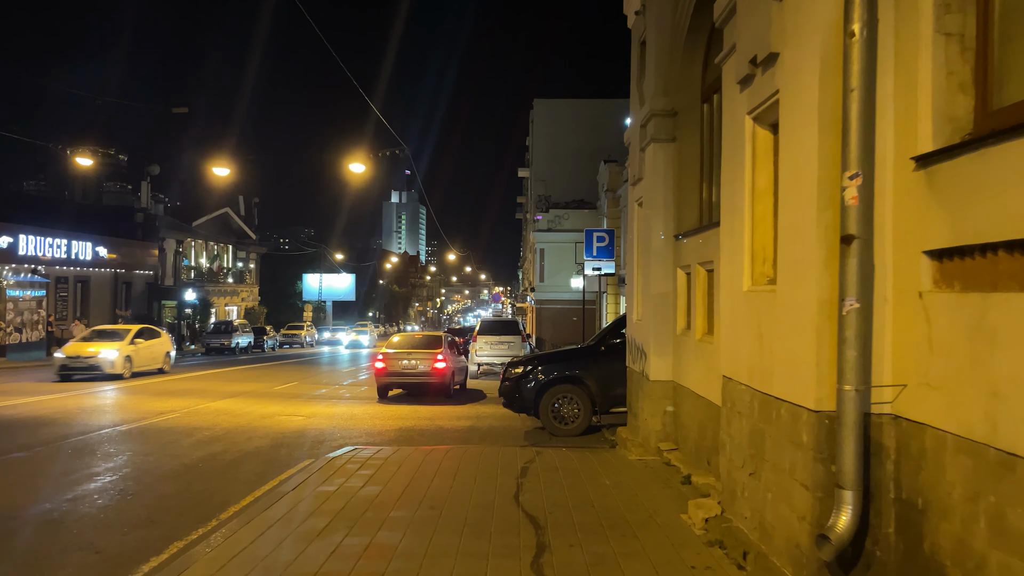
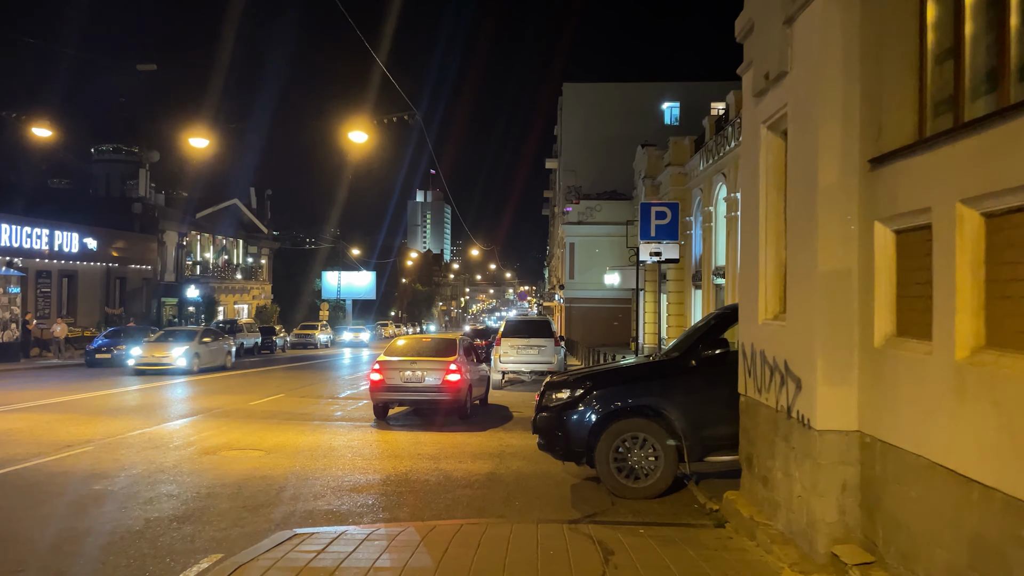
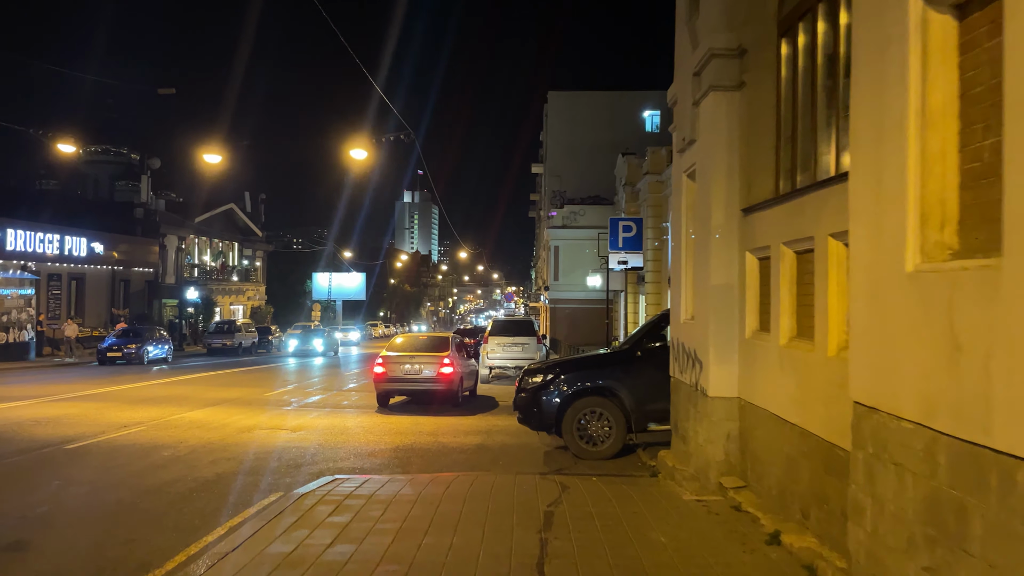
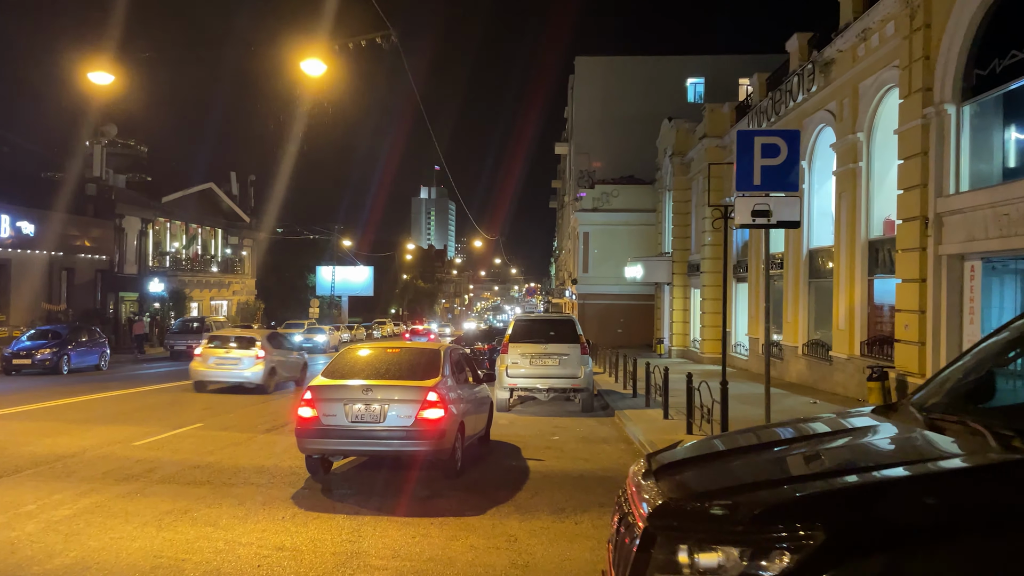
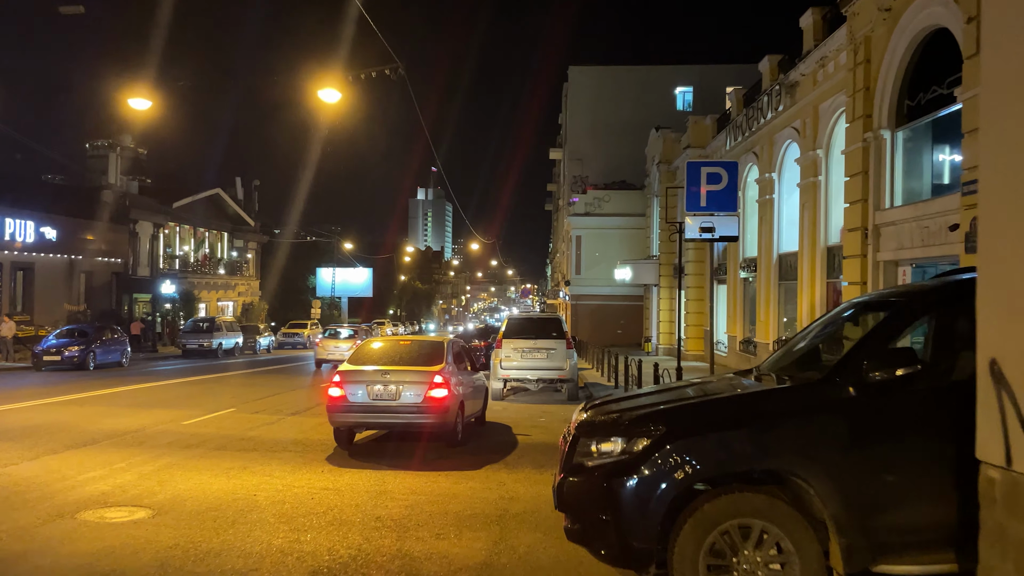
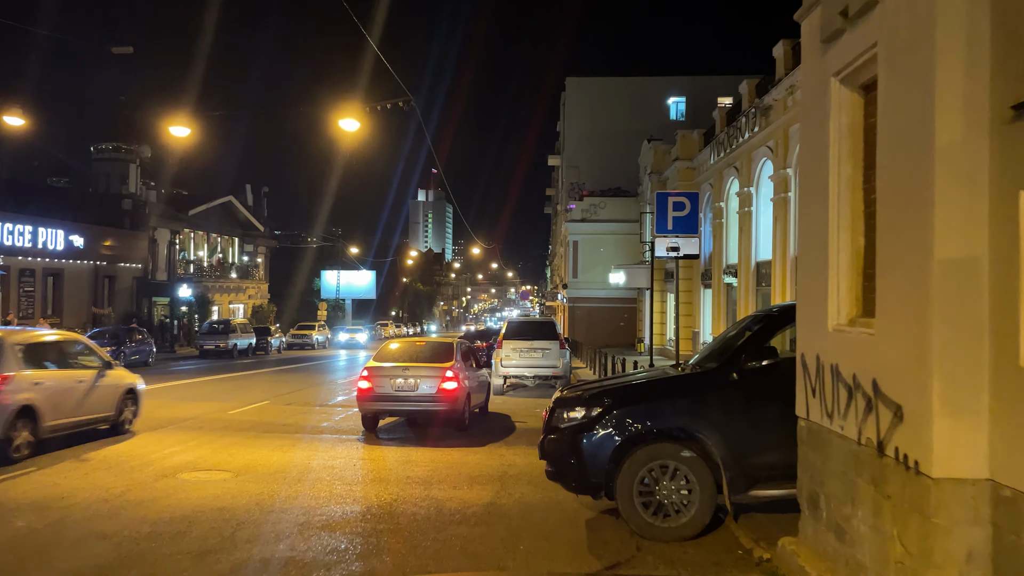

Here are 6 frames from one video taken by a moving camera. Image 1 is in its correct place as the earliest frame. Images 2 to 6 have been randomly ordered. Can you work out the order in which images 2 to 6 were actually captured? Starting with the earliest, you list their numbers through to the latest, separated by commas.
3, 2, 6, 5, 4
